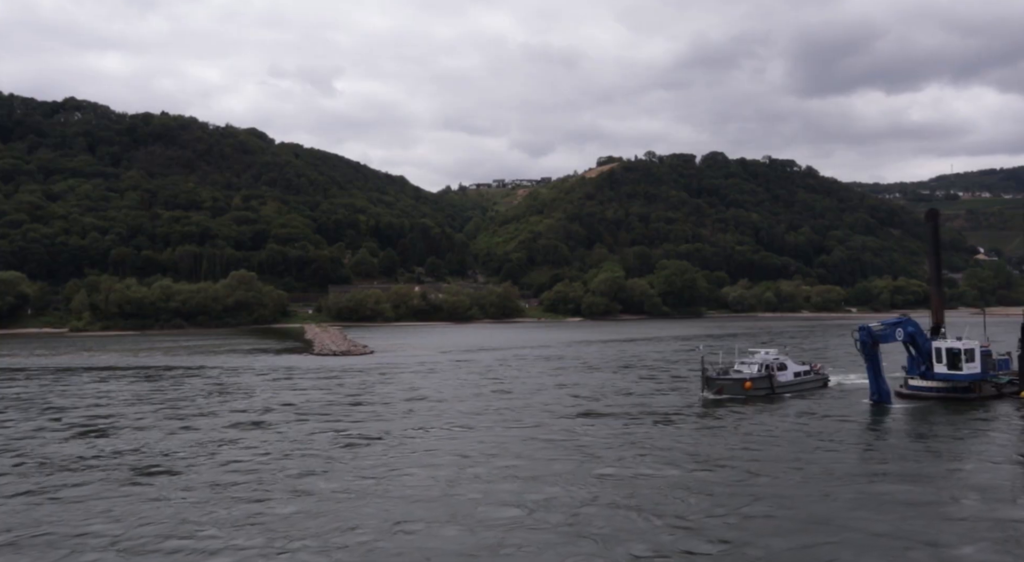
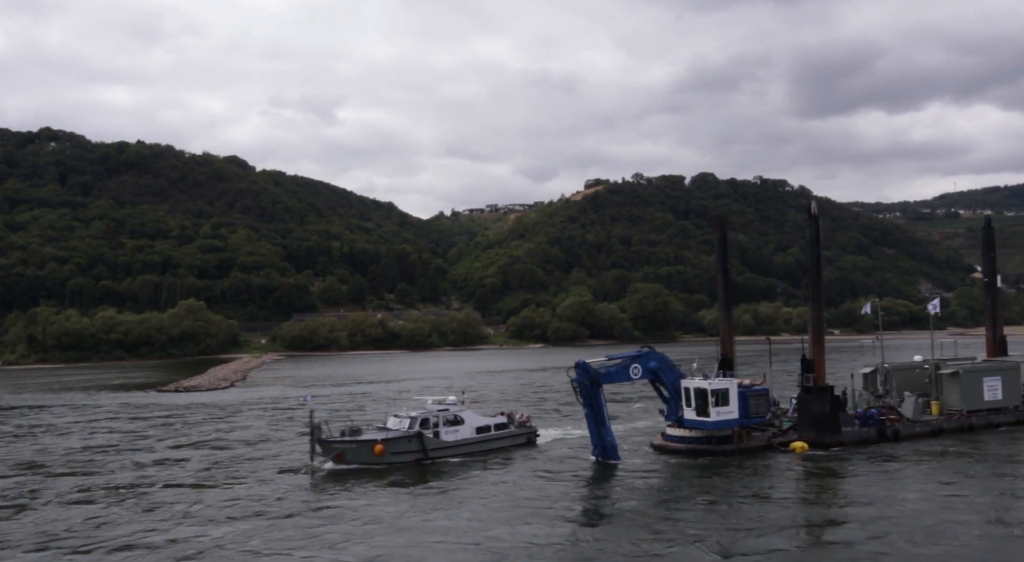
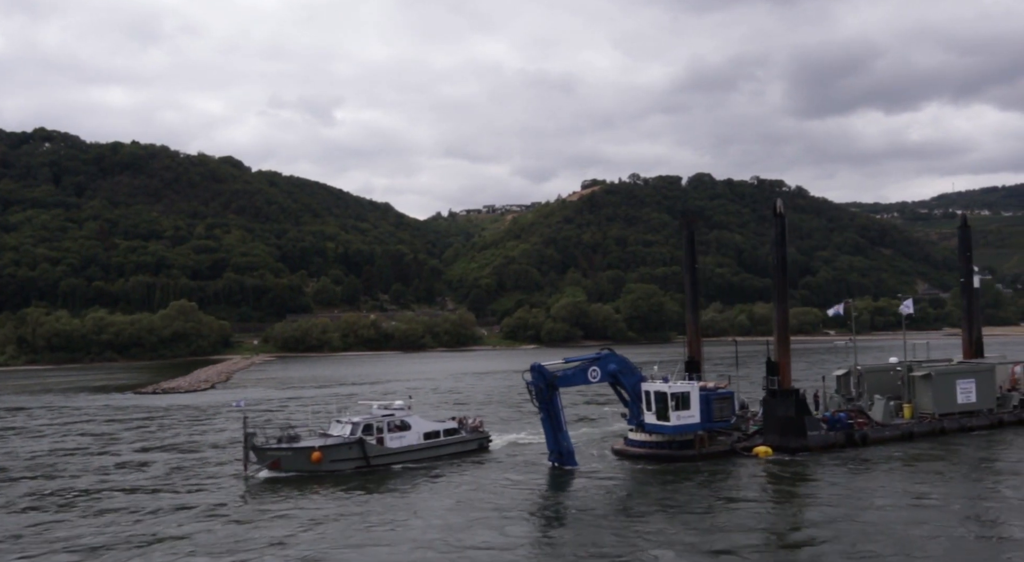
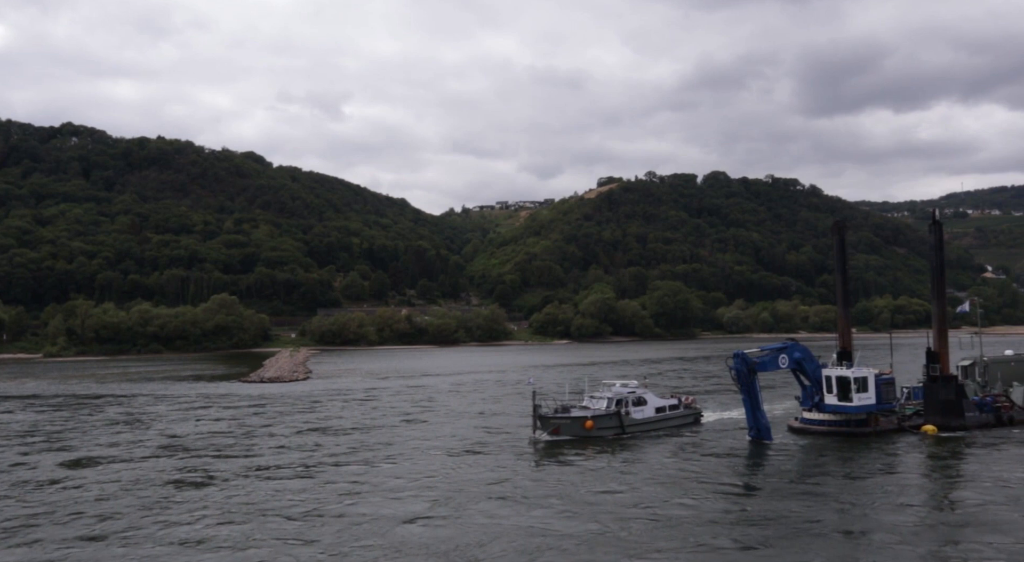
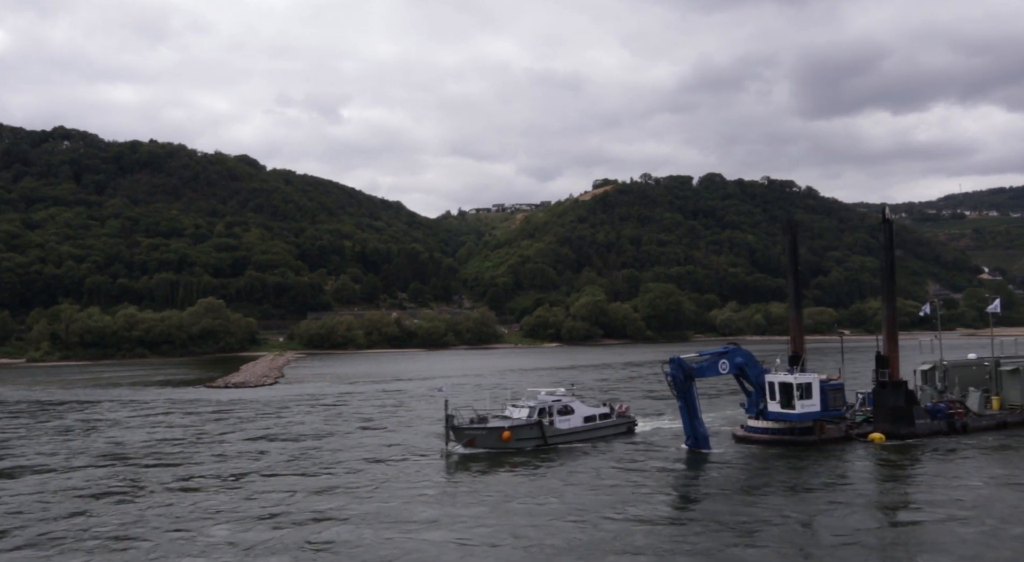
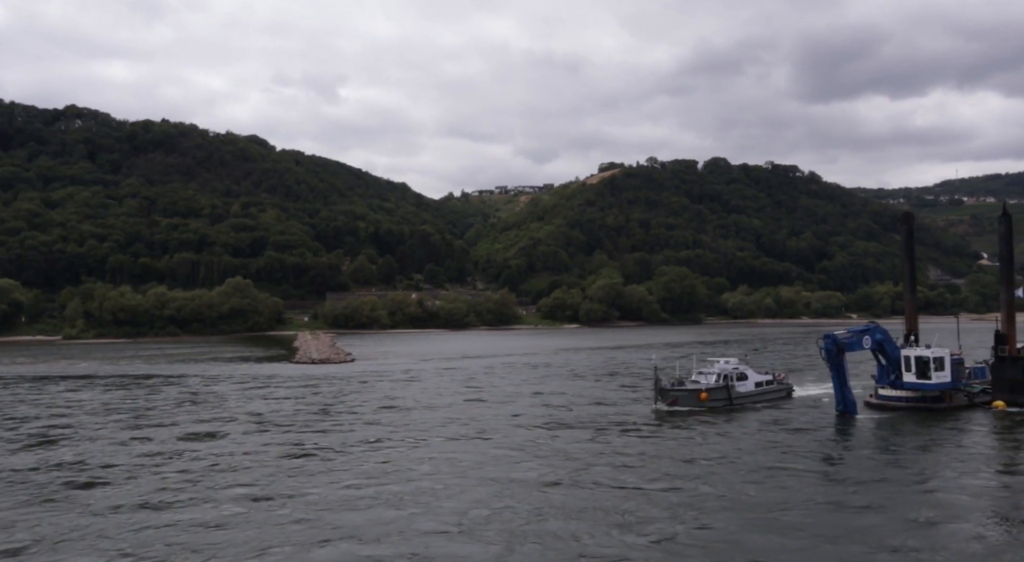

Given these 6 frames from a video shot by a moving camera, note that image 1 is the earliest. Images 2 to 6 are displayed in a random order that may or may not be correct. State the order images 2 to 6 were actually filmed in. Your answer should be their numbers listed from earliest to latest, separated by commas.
6, 4, 5, 2, 3
